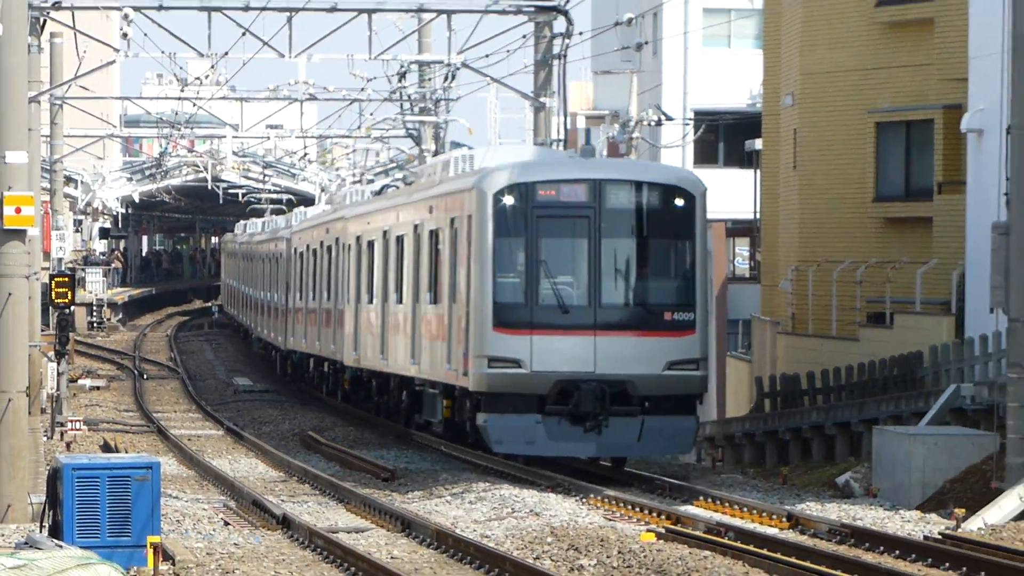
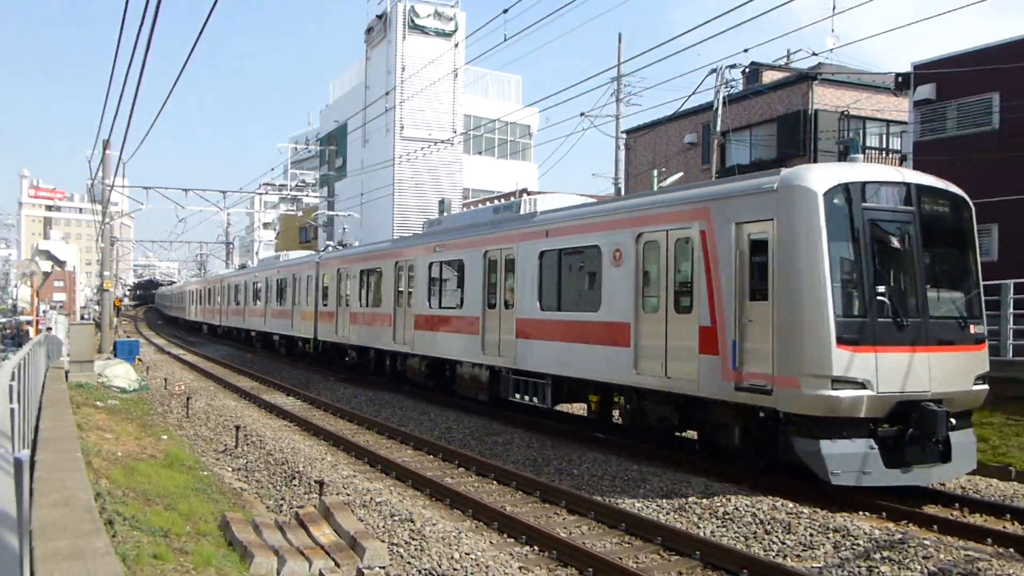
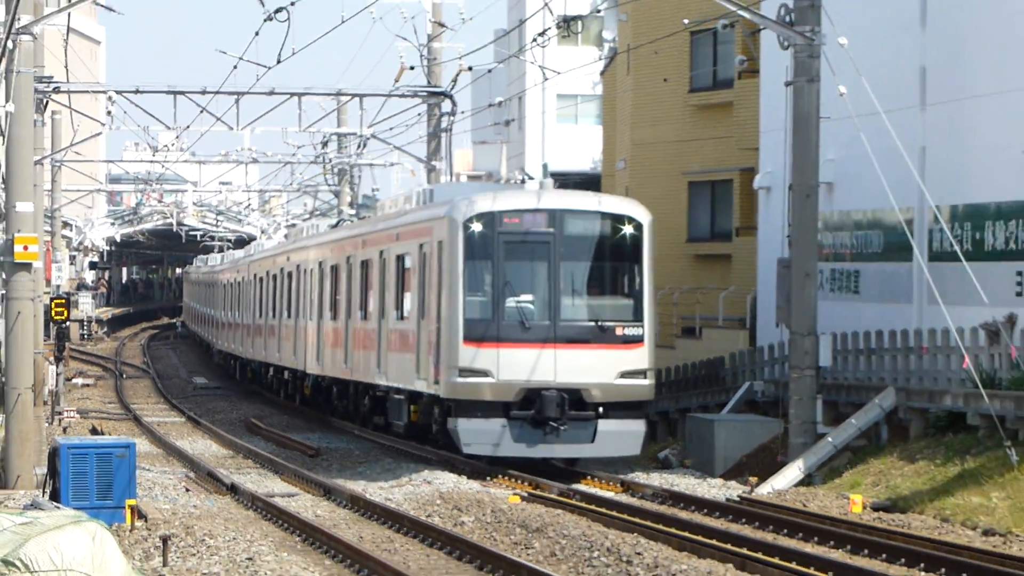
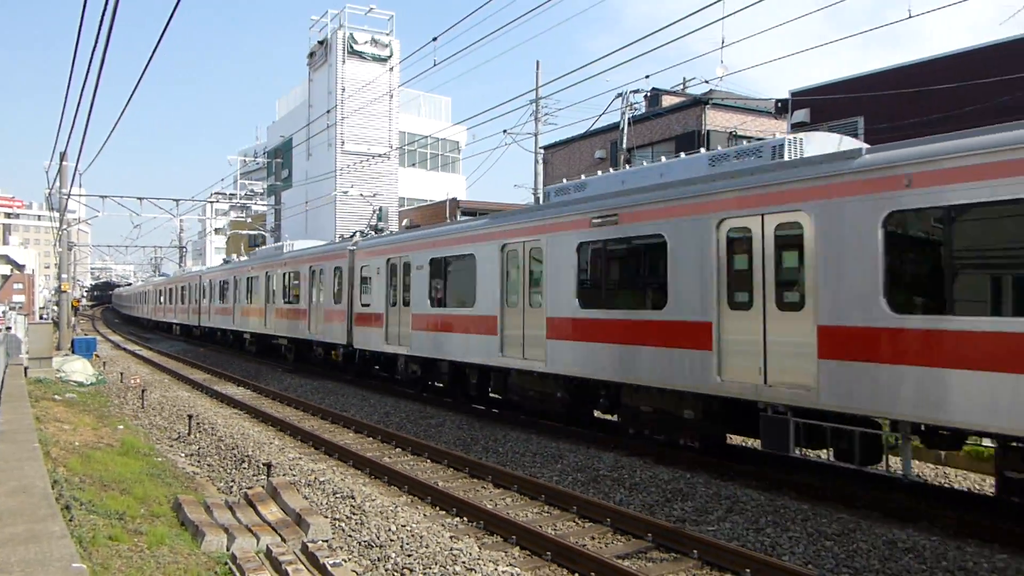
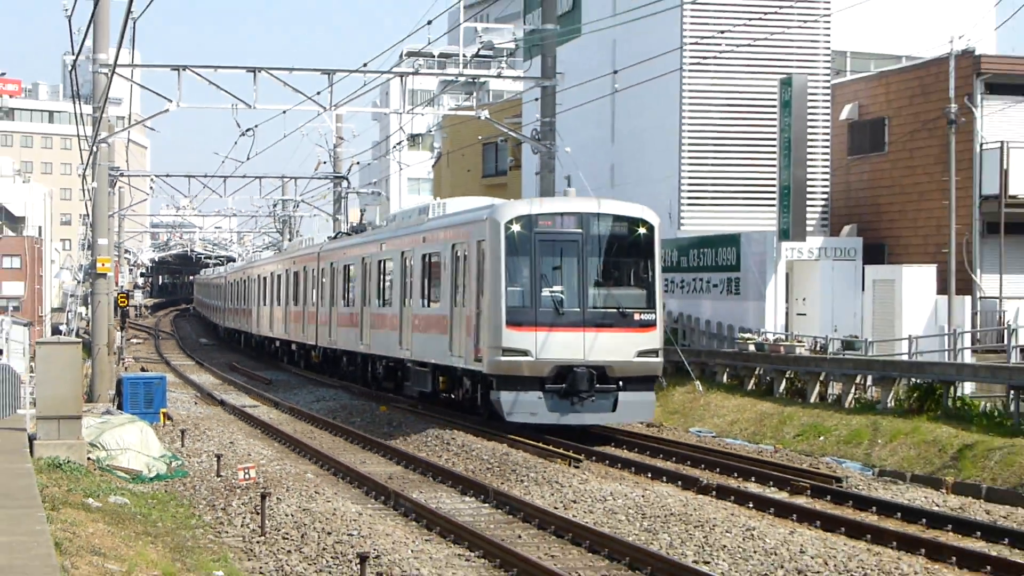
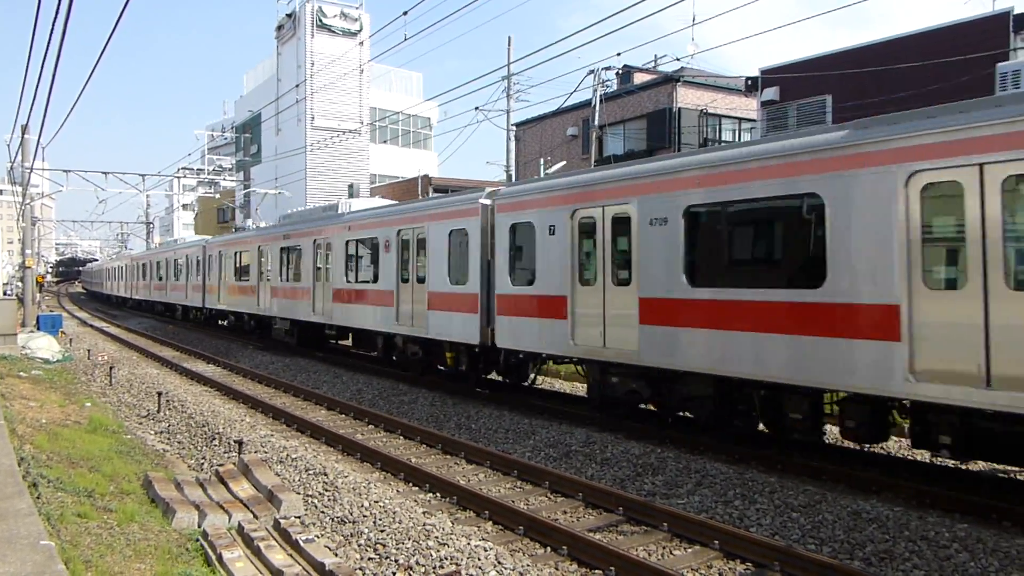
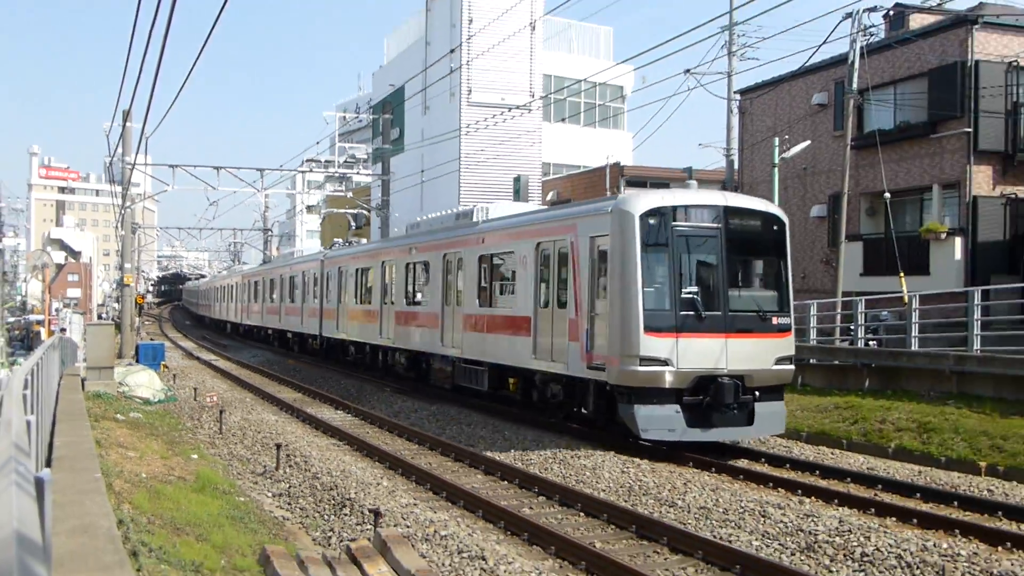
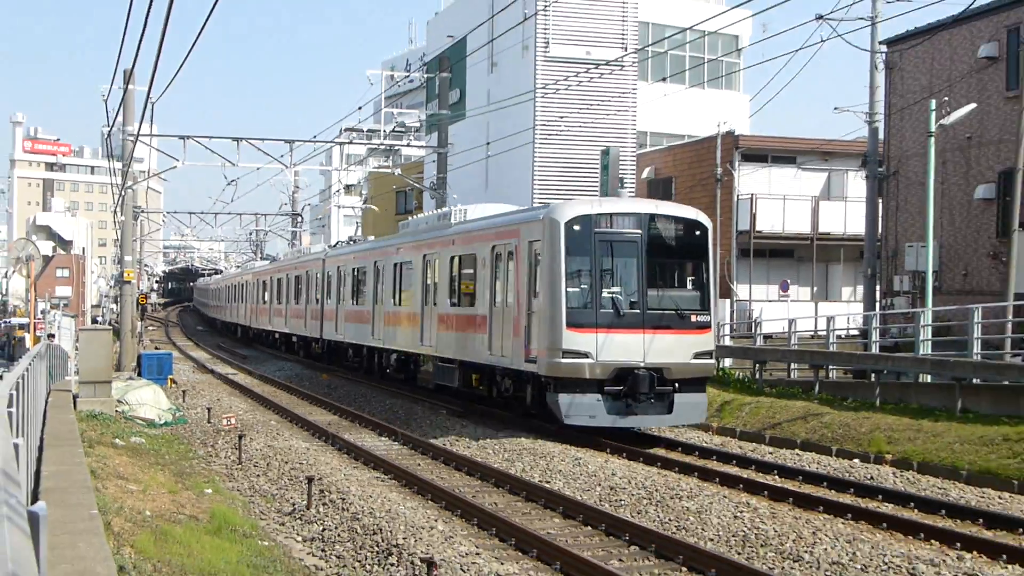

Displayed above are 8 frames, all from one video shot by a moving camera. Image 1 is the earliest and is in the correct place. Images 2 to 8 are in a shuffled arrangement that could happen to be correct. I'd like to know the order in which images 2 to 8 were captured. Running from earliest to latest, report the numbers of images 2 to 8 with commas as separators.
3, 5, 8, 7, 2, 4, 6
